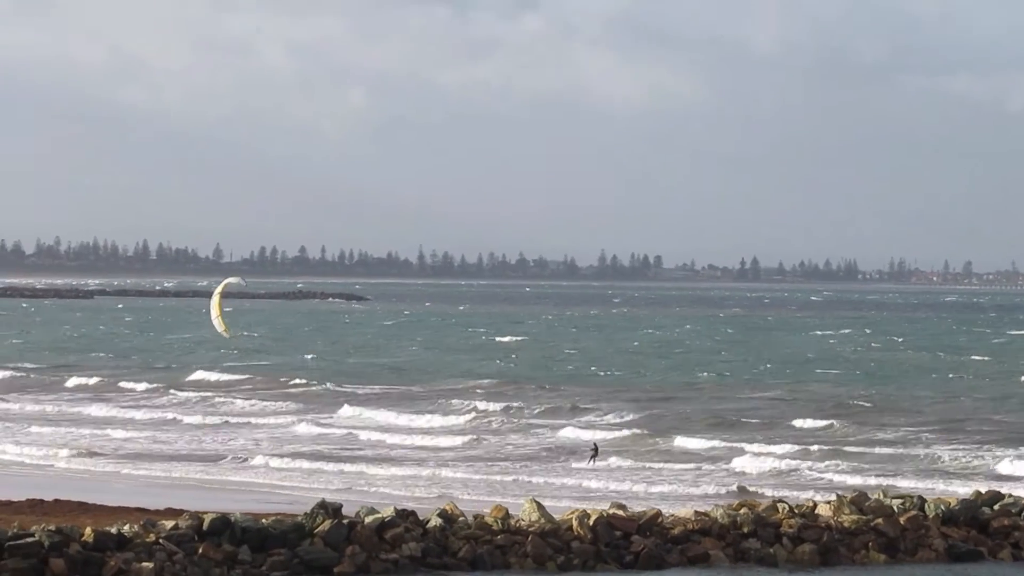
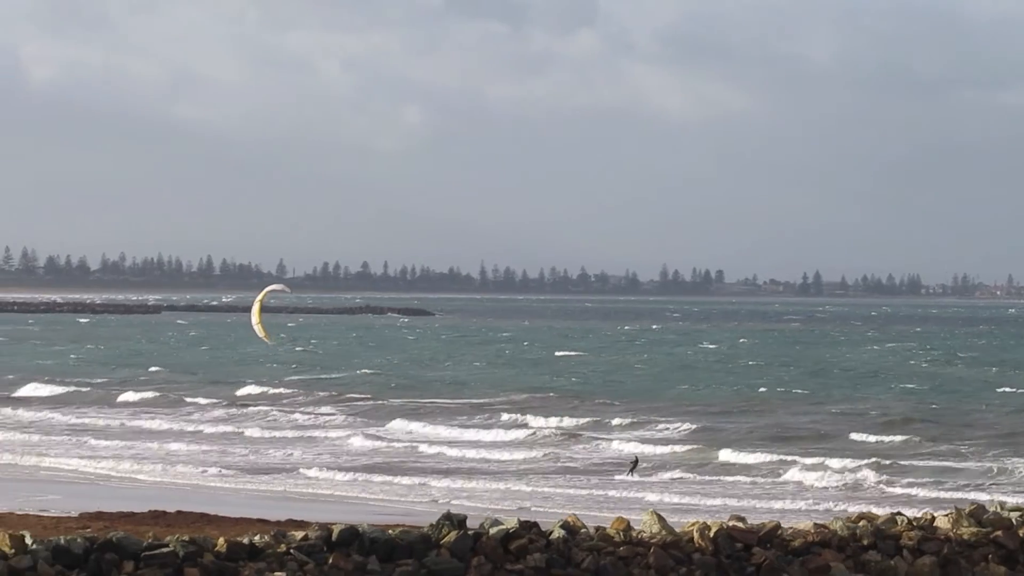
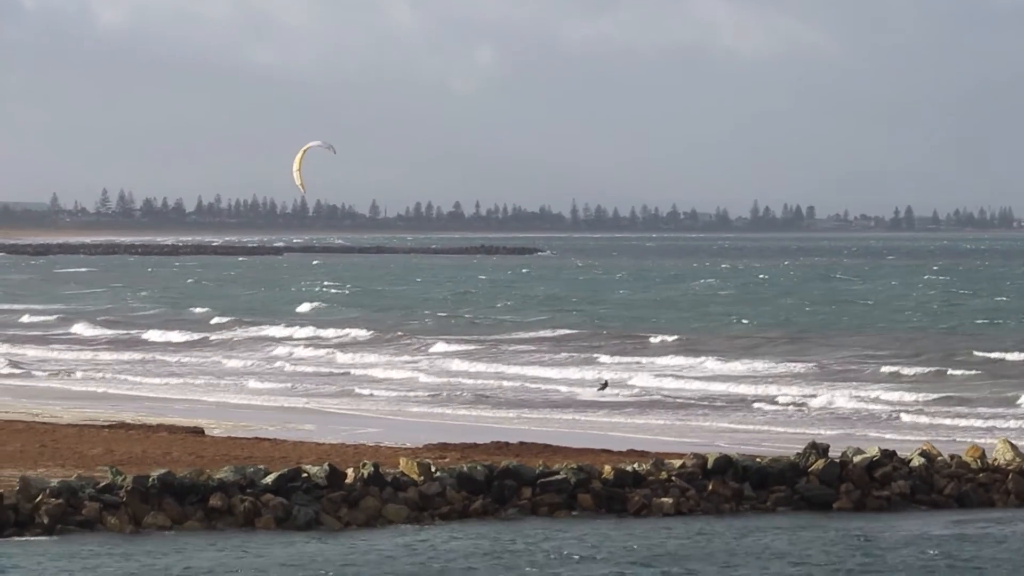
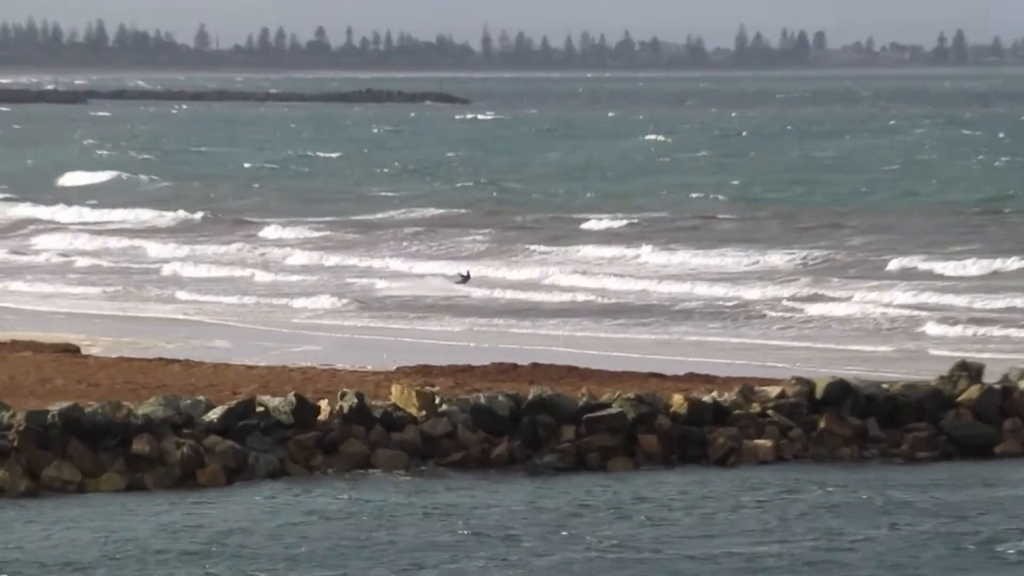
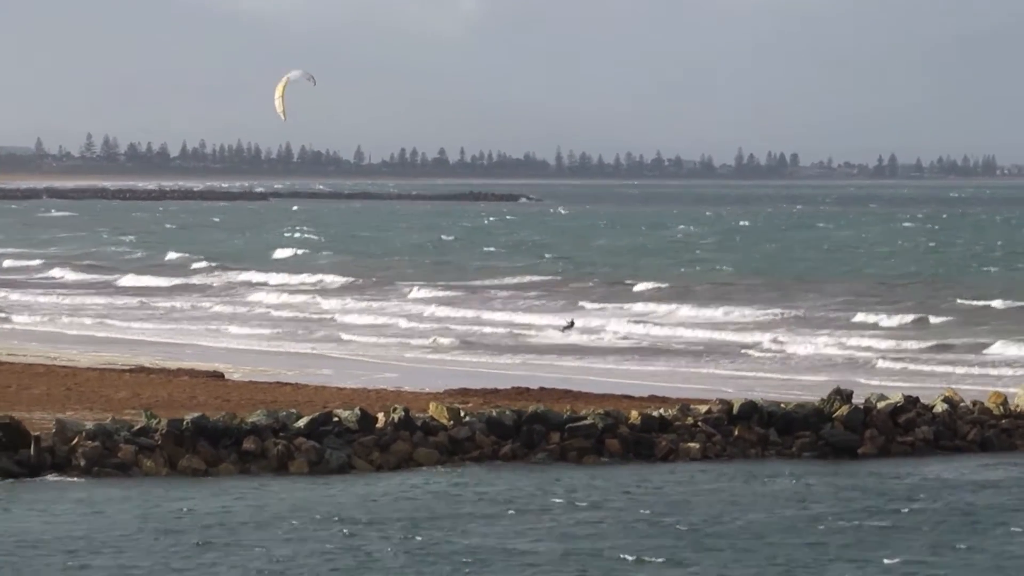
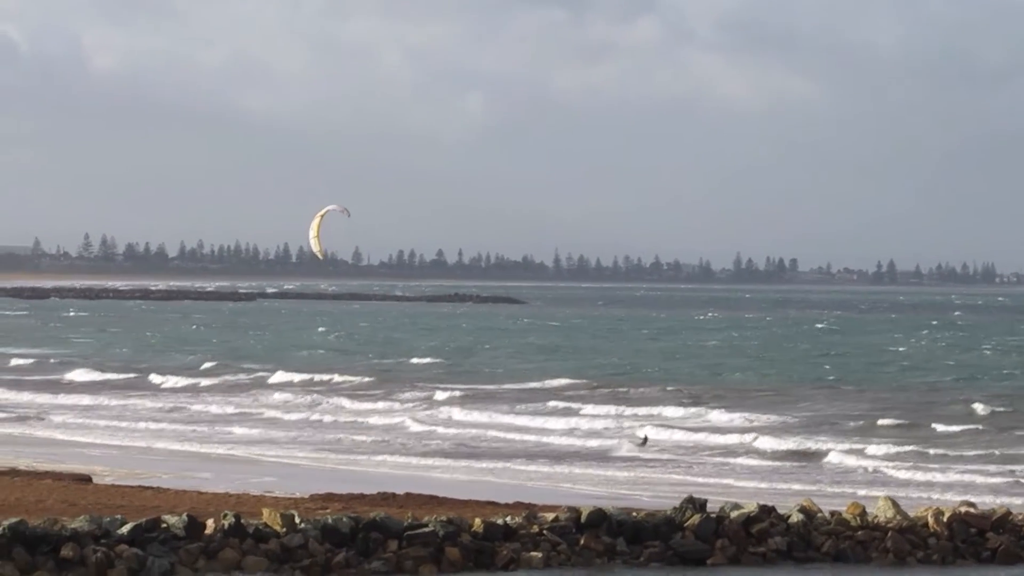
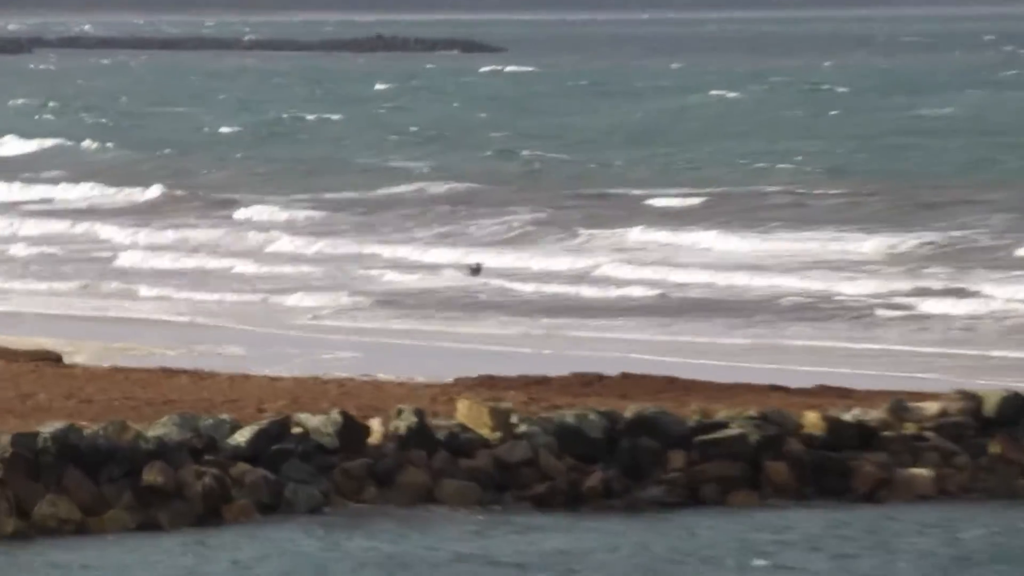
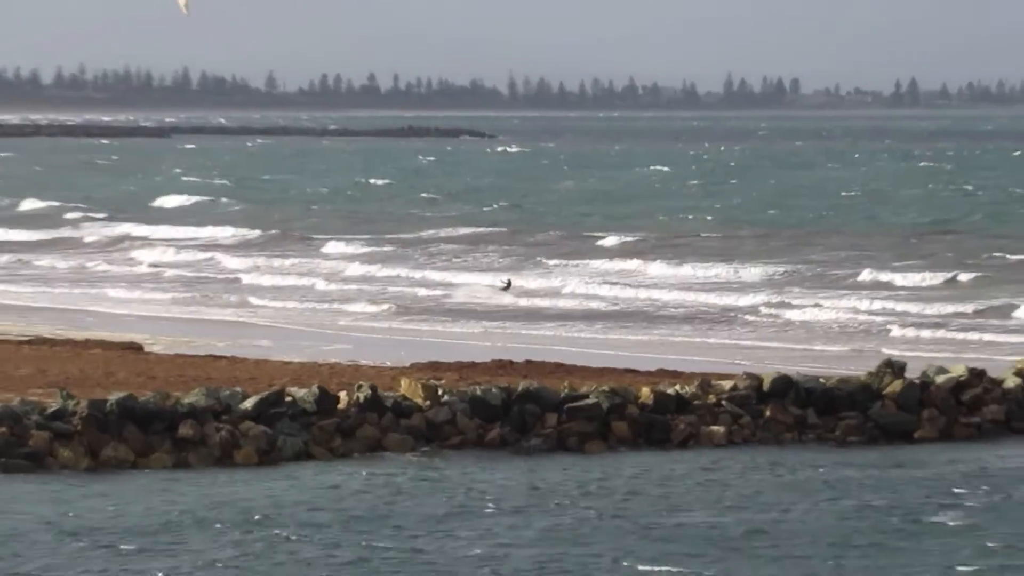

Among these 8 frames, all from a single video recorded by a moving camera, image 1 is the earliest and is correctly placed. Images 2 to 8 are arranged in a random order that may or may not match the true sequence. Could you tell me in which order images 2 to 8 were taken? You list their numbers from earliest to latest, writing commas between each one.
2, 6, 3, 5, 8, 4, 7
